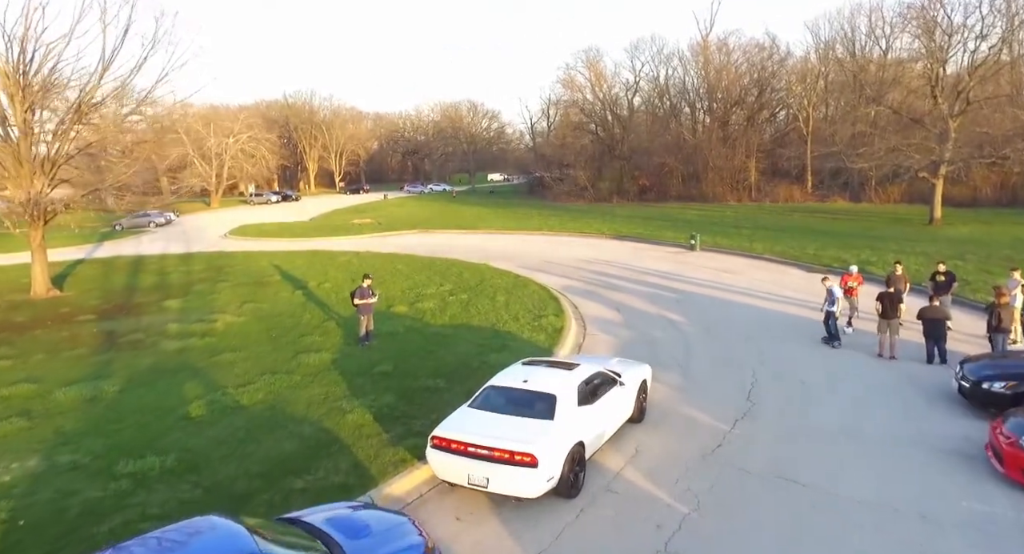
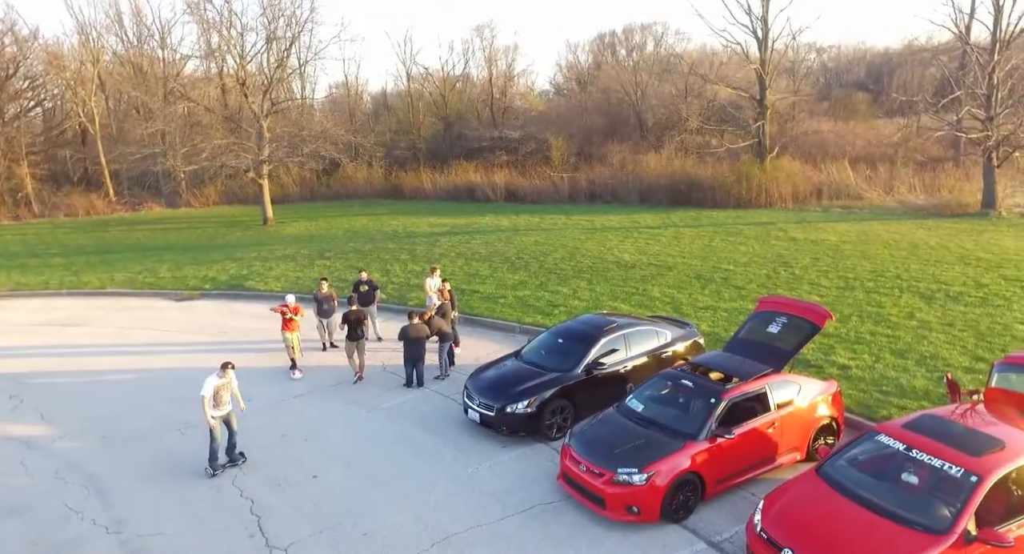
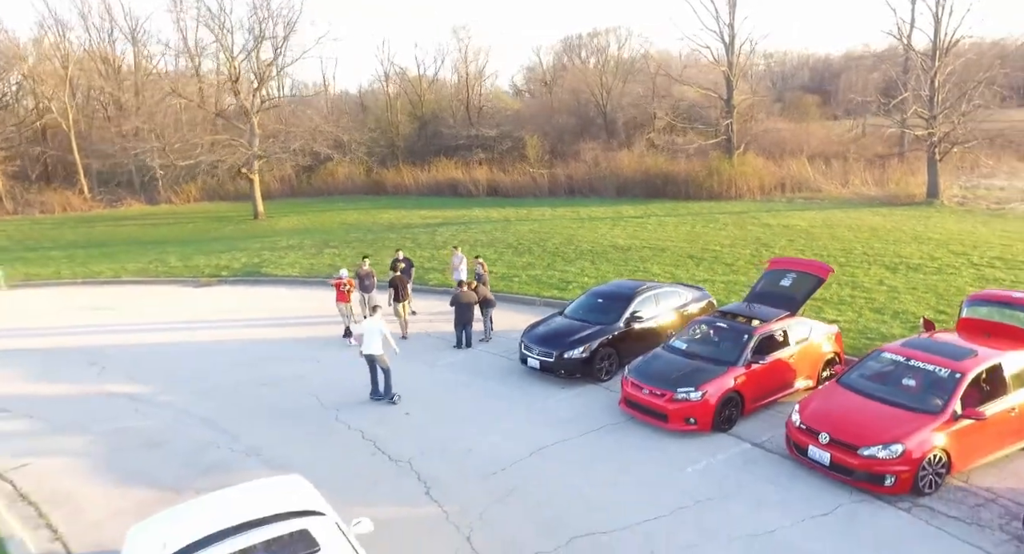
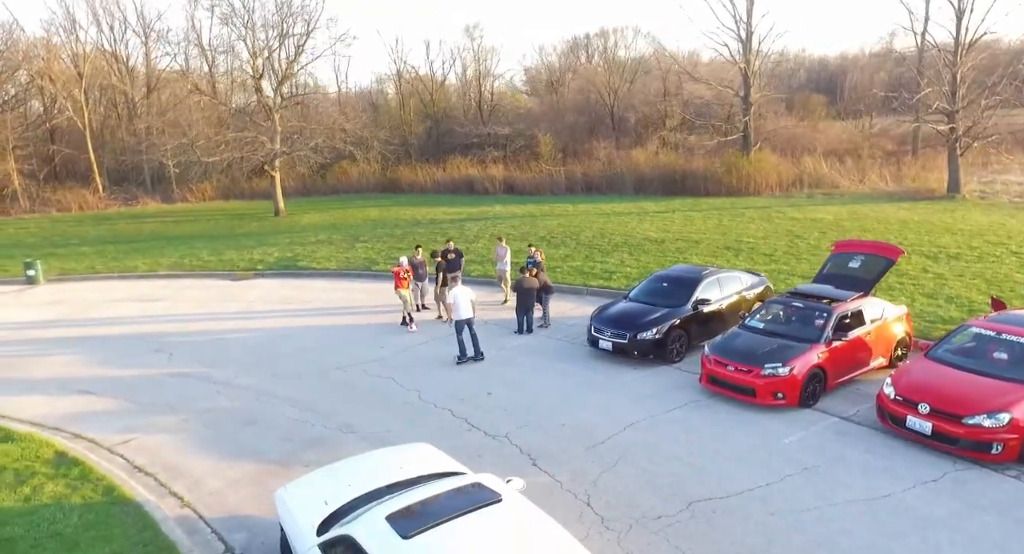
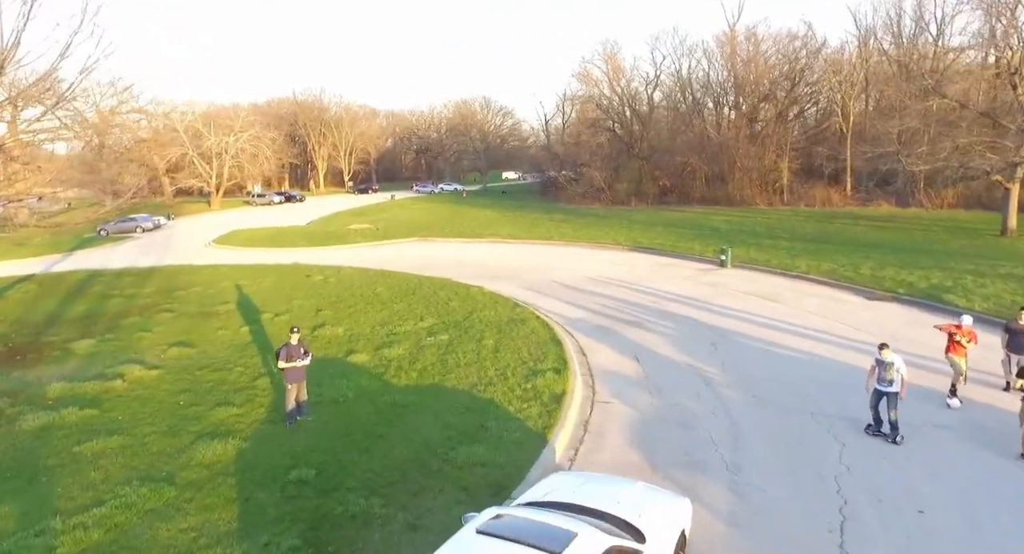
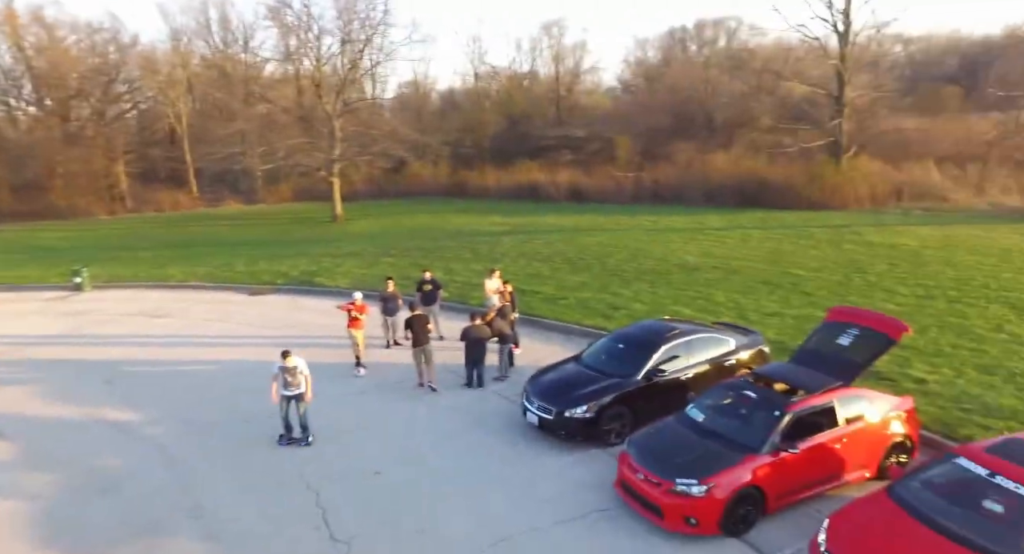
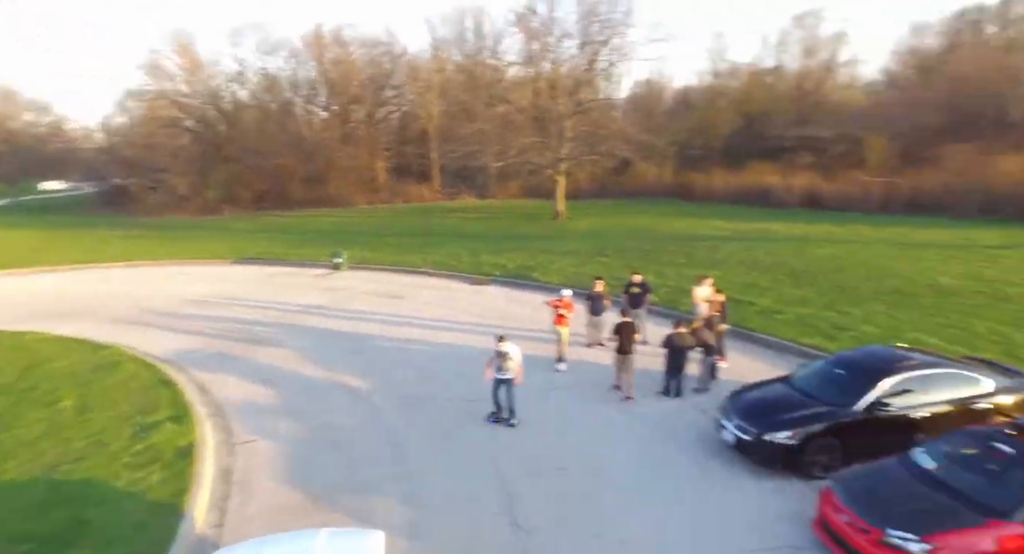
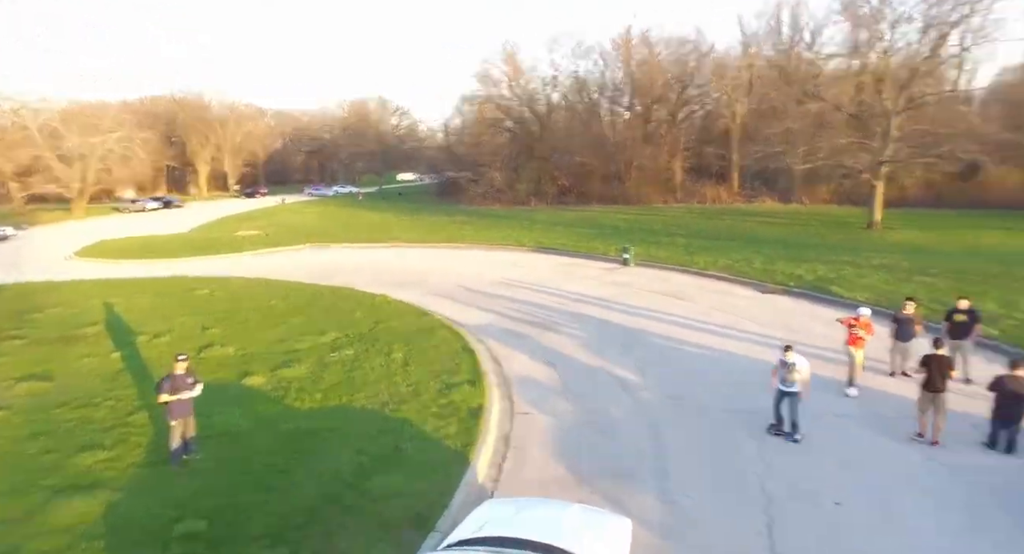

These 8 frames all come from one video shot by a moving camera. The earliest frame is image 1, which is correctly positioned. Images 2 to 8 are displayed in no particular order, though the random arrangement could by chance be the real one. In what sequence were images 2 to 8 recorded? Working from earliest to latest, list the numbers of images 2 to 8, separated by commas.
5, 8, 7, 6, 2, 3, 4
